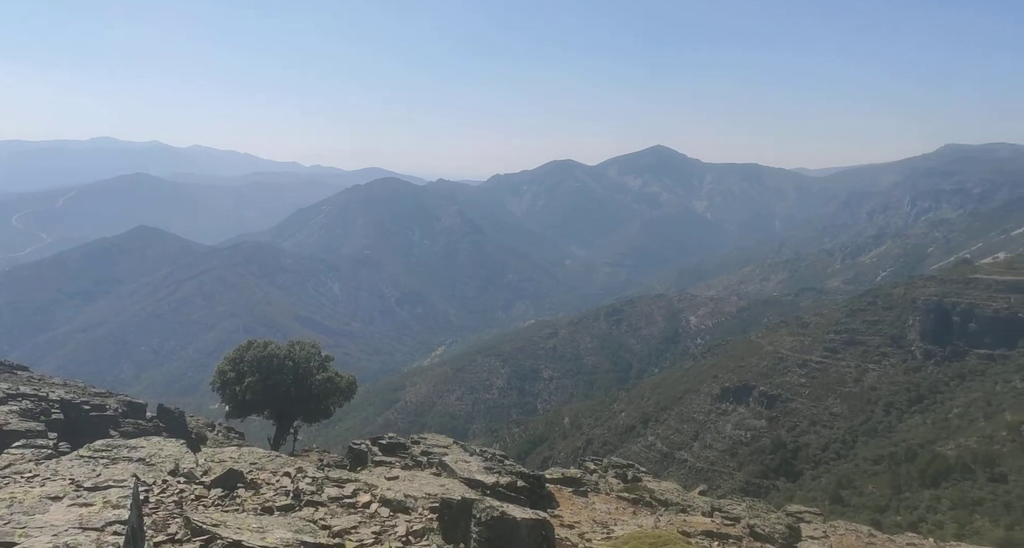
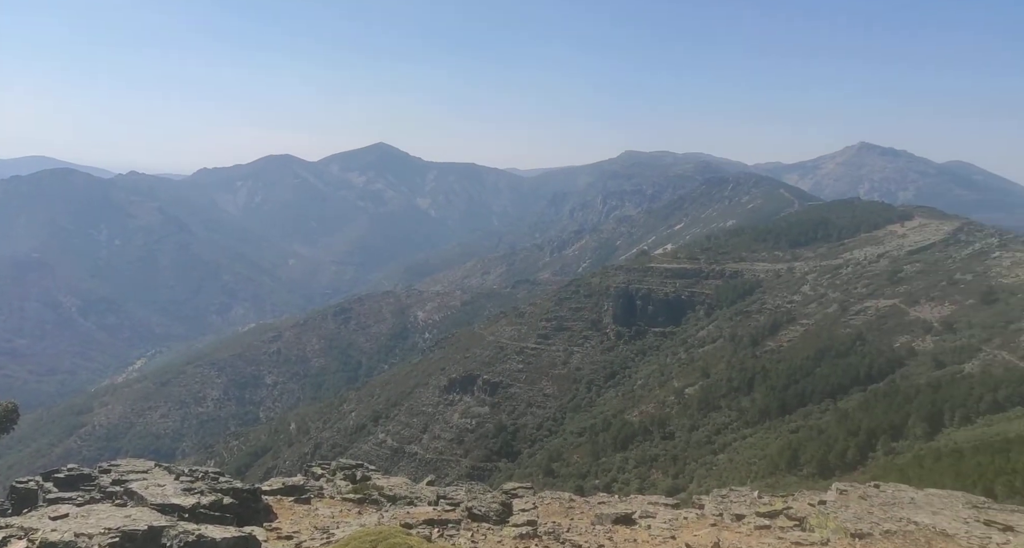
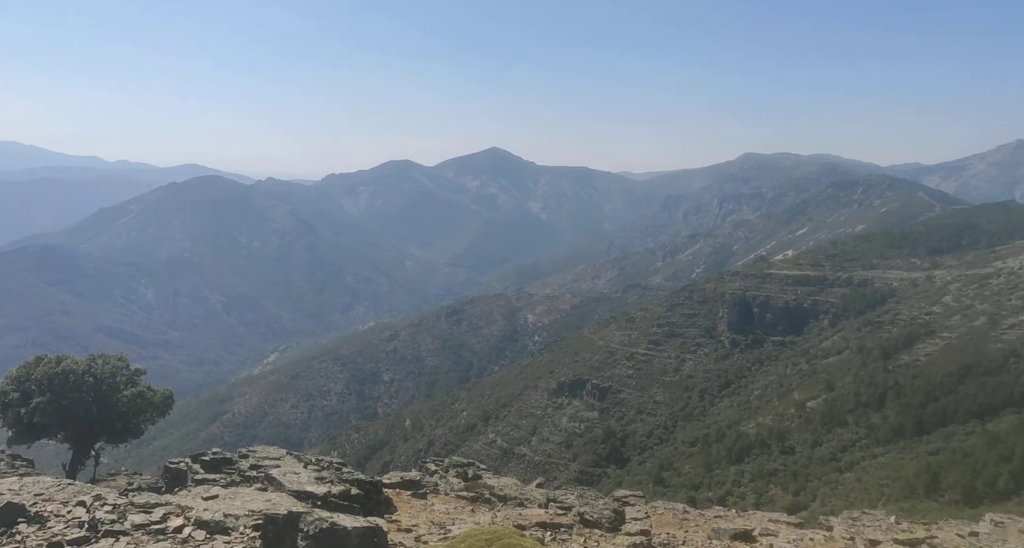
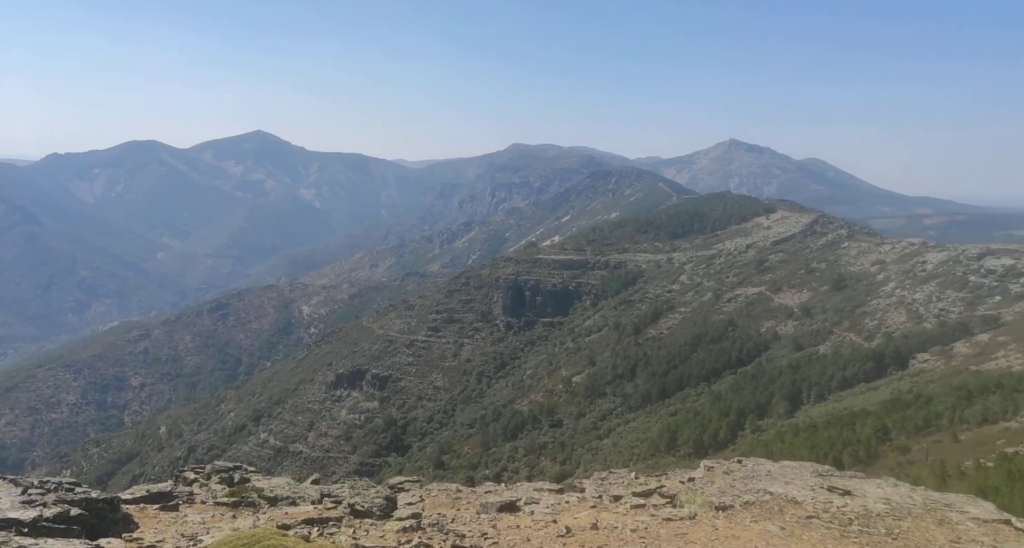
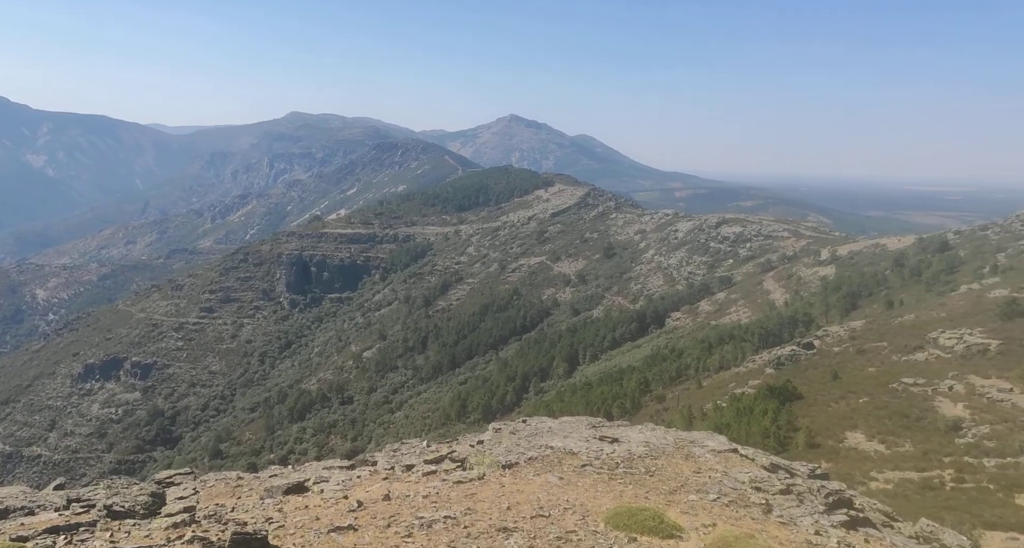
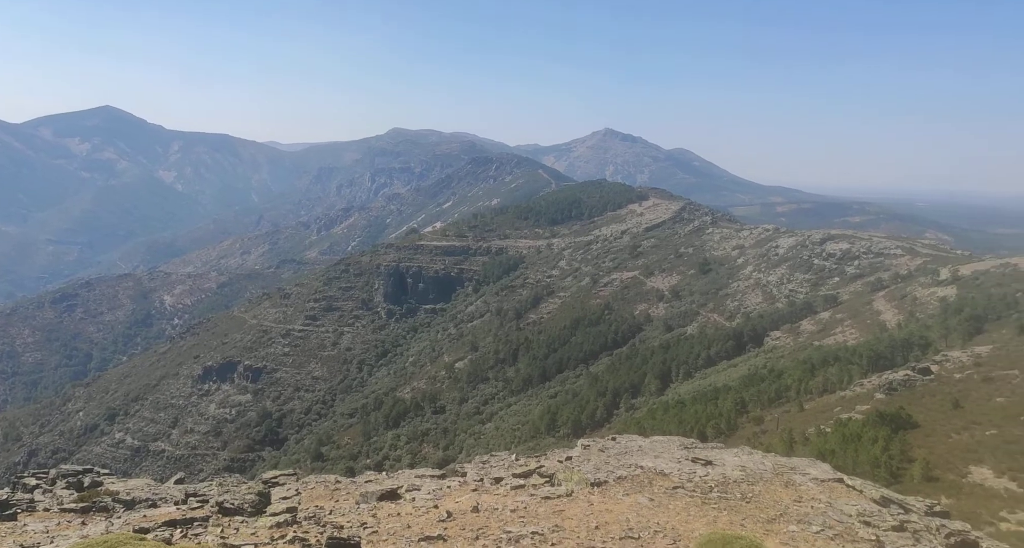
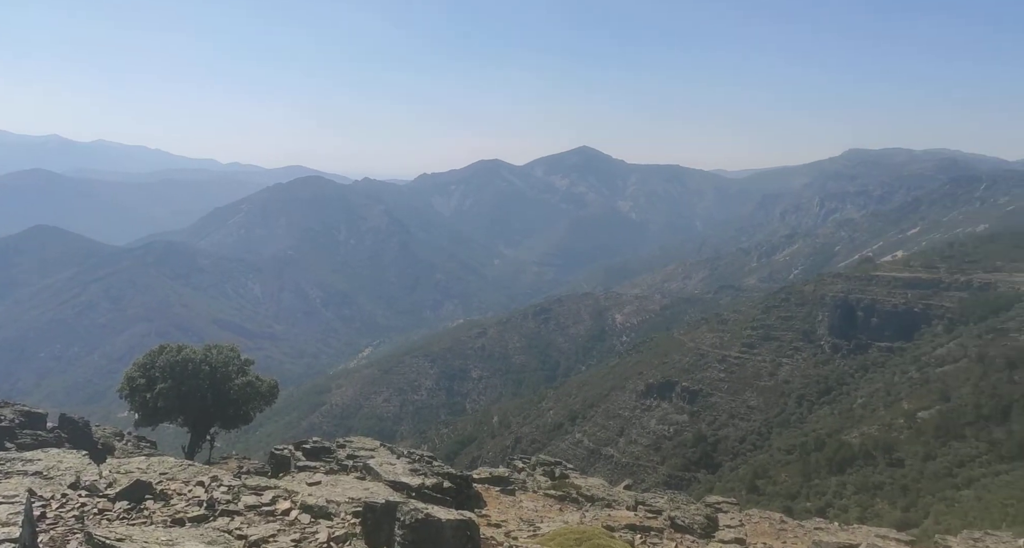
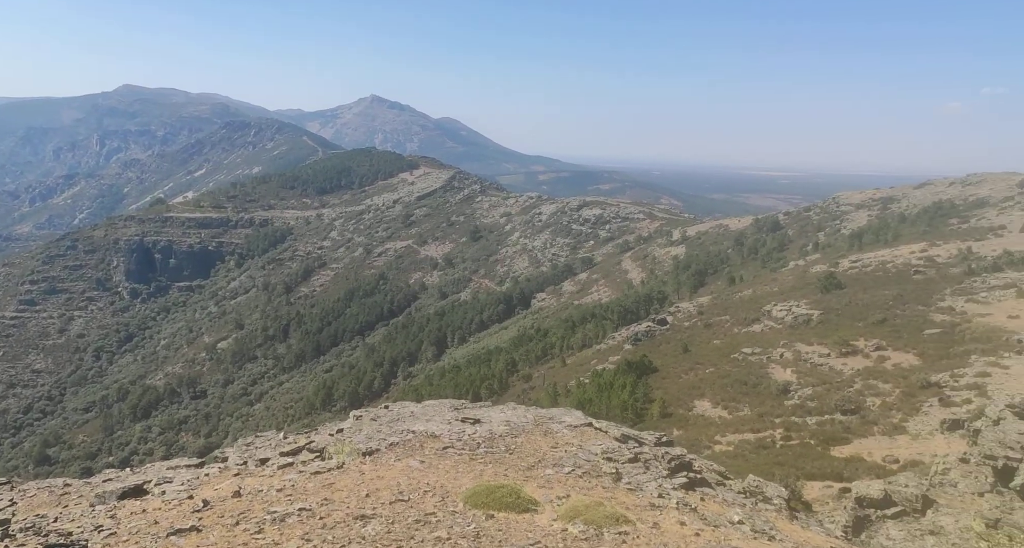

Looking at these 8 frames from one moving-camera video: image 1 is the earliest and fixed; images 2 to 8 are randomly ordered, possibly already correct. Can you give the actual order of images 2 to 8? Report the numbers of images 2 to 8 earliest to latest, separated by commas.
7, 3, 2, 4, 6, 5, 8
